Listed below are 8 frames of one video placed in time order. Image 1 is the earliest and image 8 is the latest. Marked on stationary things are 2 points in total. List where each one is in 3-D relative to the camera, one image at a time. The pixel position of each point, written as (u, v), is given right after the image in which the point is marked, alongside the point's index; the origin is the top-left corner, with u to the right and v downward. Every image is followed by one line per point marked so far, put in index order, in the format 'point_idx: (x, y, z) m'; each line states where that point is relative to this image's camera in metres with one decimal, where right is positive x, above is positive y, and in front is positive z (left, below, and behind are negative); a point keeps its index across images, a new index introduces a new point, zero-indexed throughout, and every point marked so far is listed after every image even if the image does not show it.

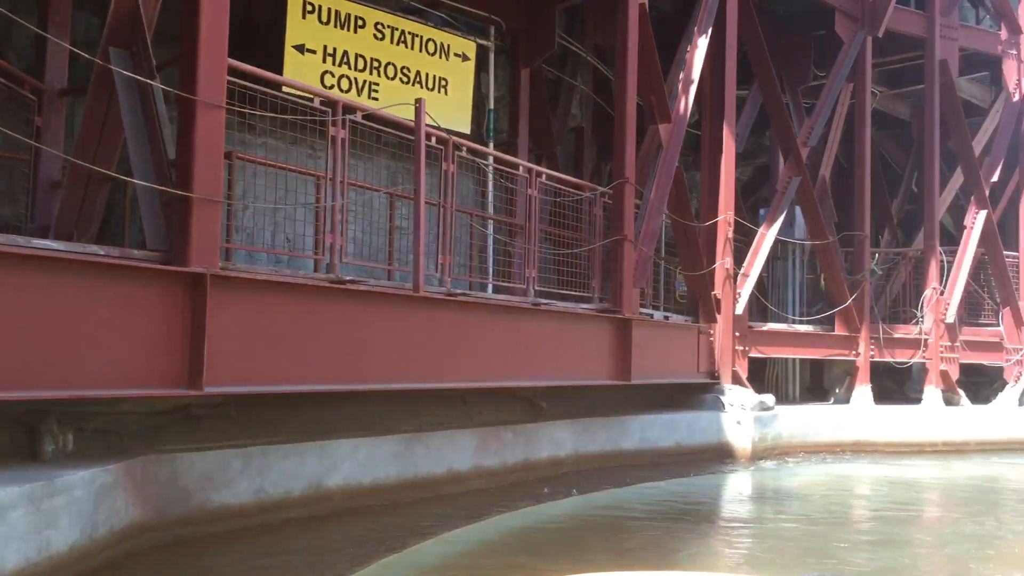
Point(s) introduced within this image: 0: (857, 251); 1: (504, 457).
0: (+4.3, +0.5, +12.2) m
1: (-0.1, -1.3, +7.9) m
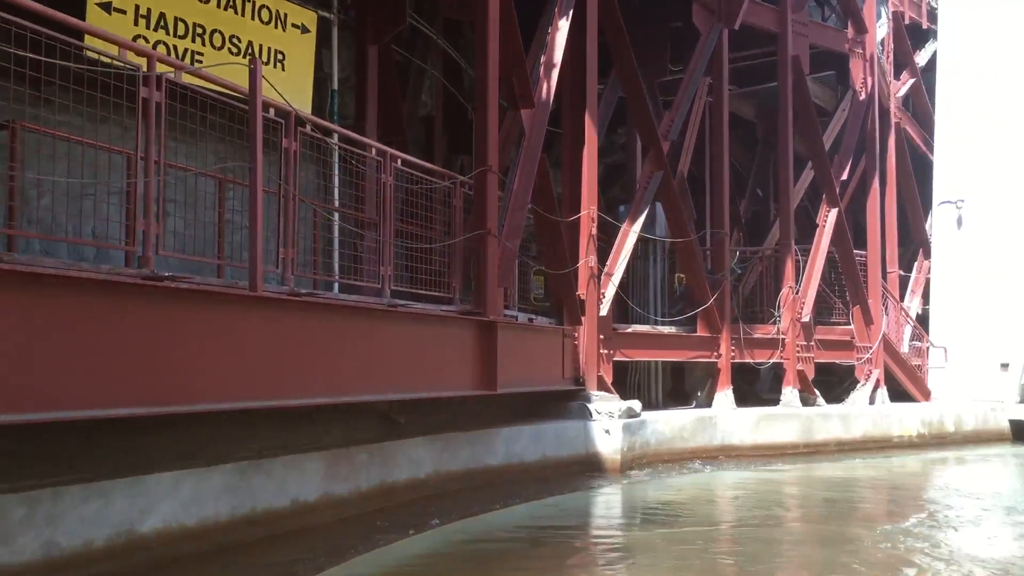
0: (+2.5, +0.5, +11.9) m
1: (-1.1, -1.3, +6.9) m
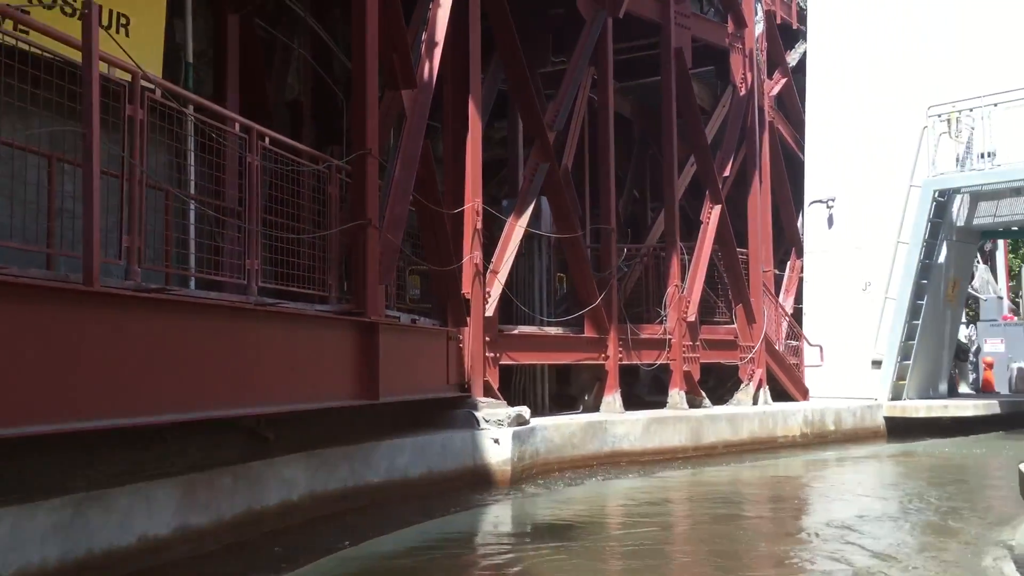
0: (+1.0, +0.5, +11.4) m
1: (-1.7, -1.3, +5.9) m
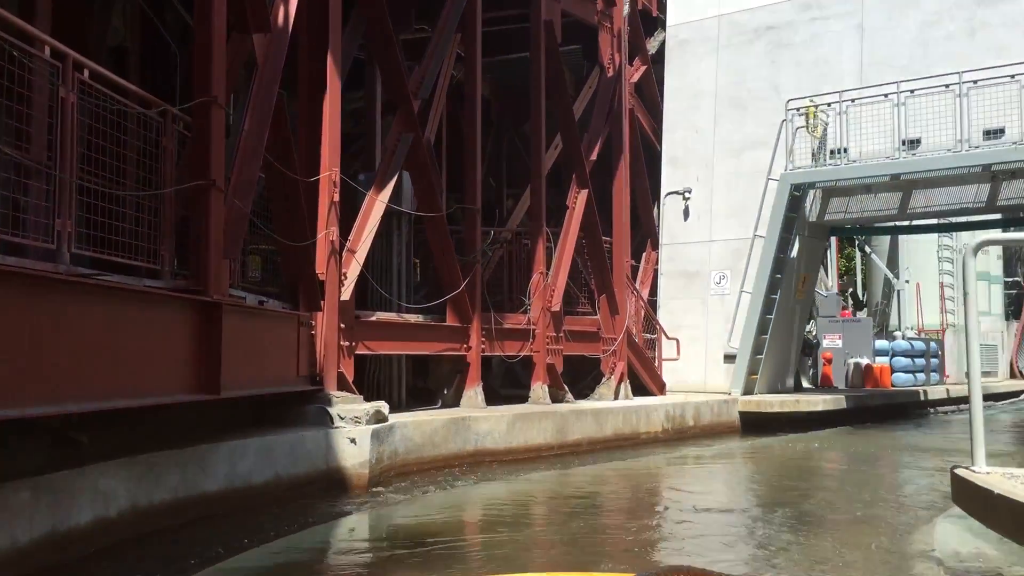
0: (-0.5, +0.6, +10.5) m
1: (-2.4, -1.2, +4.7) m
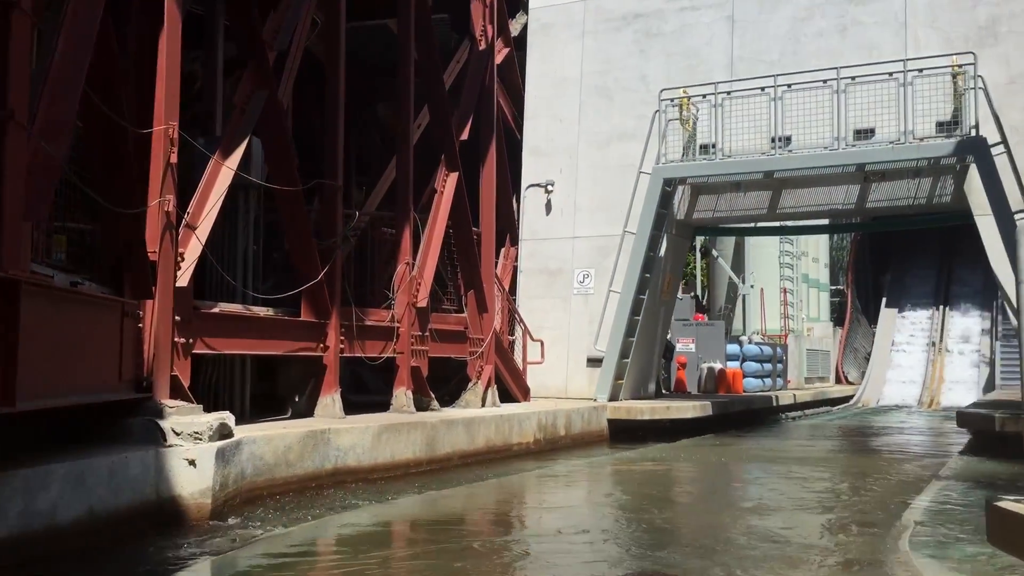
0: (-1.7, +0.7, +9.0) m
1: (-2.5, -1.0, +2.9) m
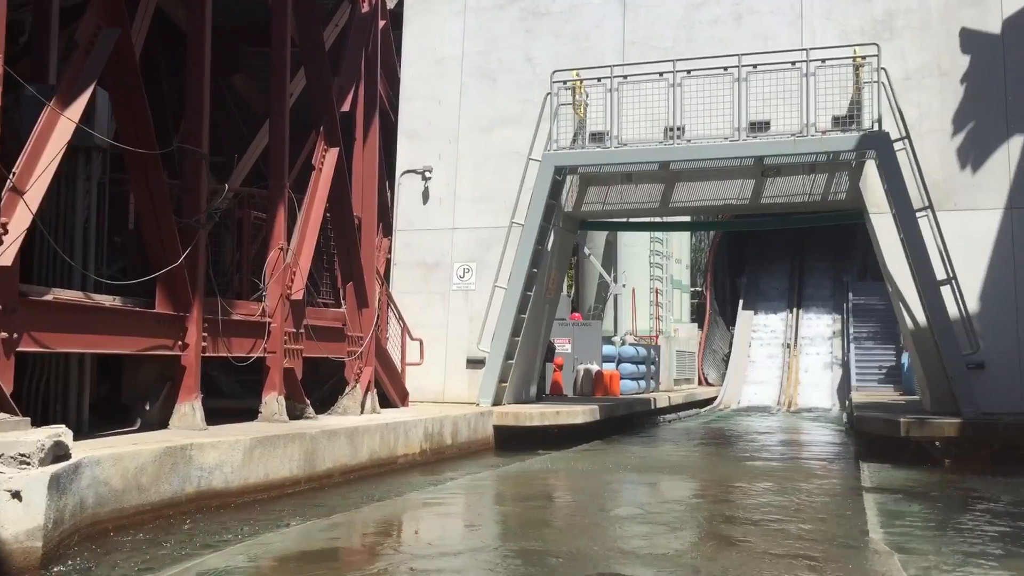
0: (-2.5, +0.8, +7.6) m
1: (-2.4, -0.9, +1.4) m
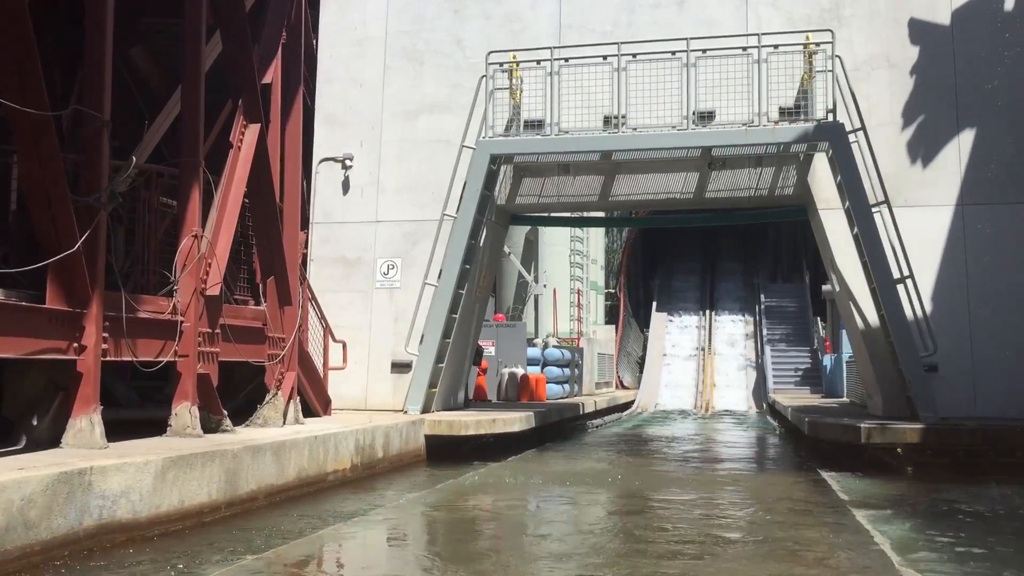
0: (-2.7, +0.9, +6.4) m
1: (-2.0, -0.8, +0.3) m
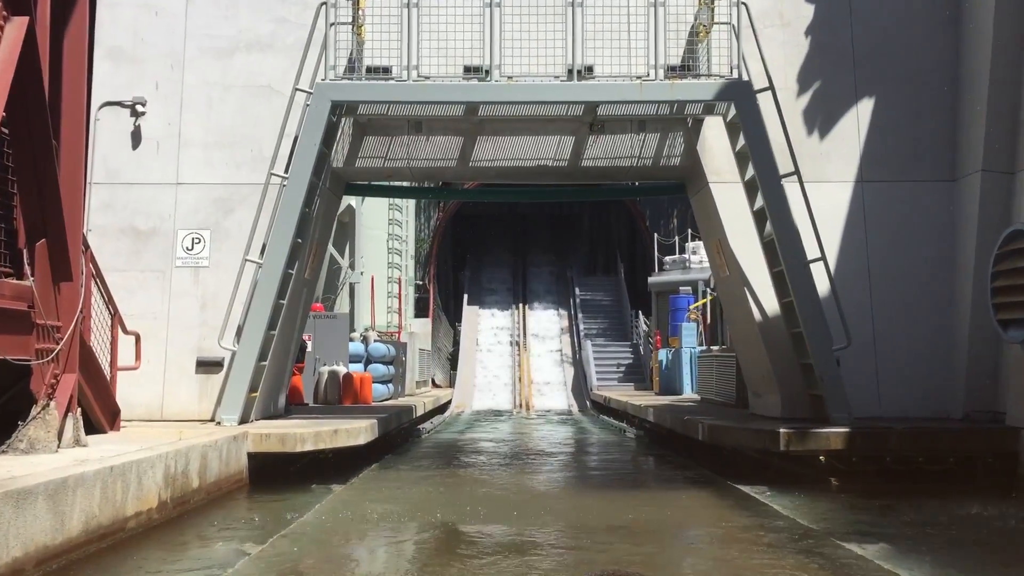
0: (-3.0, +1.1, +3.7) m
1: (-0.9, -0.7, -2.1) m
